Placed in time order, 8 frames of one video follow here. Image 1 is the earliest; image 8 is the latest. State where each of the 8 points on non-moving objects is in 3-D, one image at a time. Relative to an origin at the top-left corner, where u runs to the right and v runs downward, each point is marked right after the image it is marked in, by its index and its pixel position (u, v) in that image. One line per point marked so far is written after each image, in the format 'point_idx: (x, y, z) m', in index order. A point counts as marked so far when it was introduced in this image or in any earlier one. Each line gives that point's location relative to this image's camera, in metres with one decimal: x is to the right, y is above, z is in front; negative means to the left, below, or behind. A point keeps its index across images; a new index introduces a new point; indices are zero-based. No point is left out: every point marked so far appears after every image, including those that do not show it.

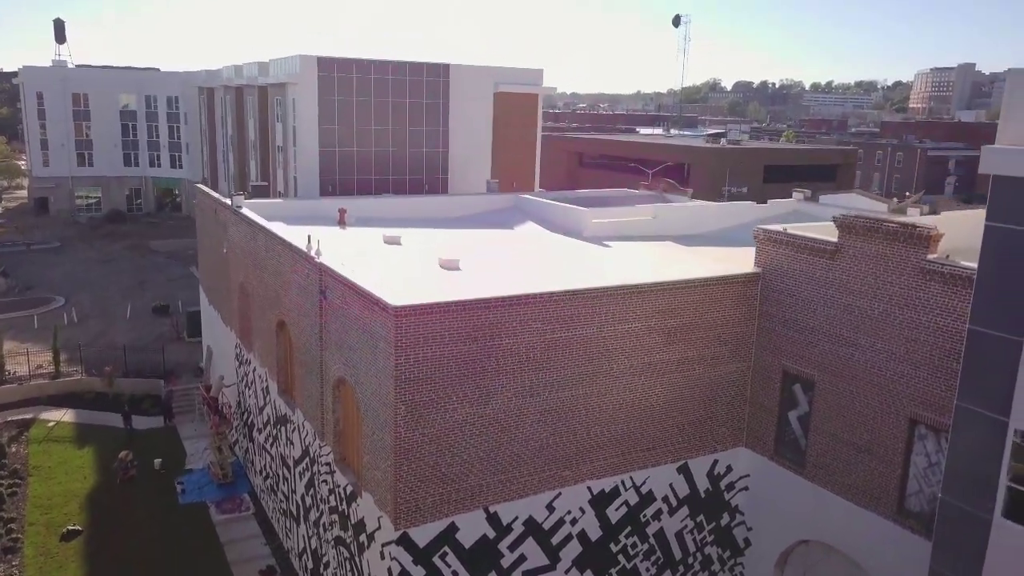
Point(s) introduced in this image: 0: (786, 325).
0: (+4.9, -0.7, +14.8) m
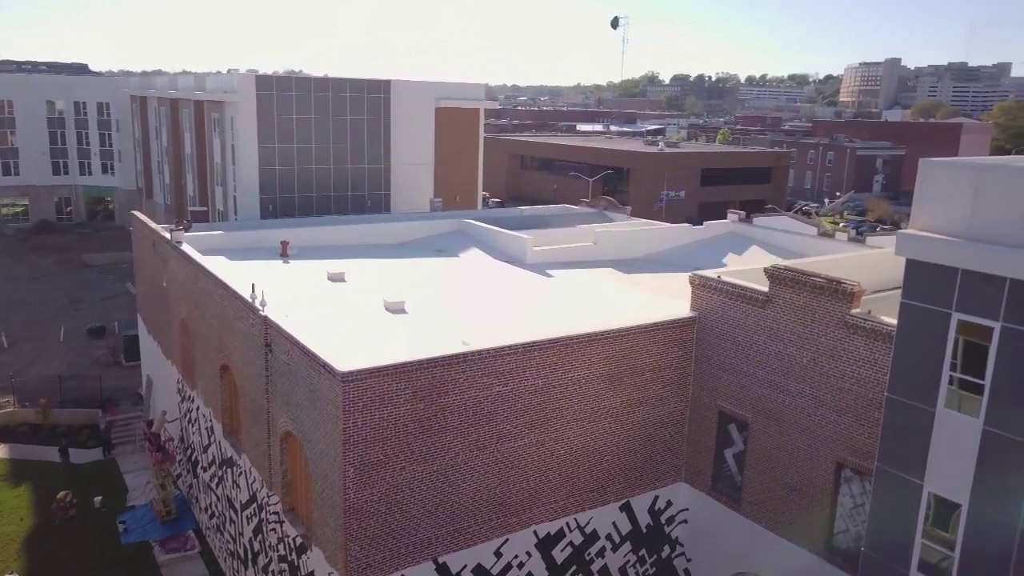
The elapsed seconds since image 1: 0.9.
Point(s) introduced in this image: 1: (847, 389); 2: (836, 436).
0: (+3.9, -1.5, +15.4) m
1: (+5.4, -1.6, +13.2) m
2: (+5.3, -2.4, +13.5) m
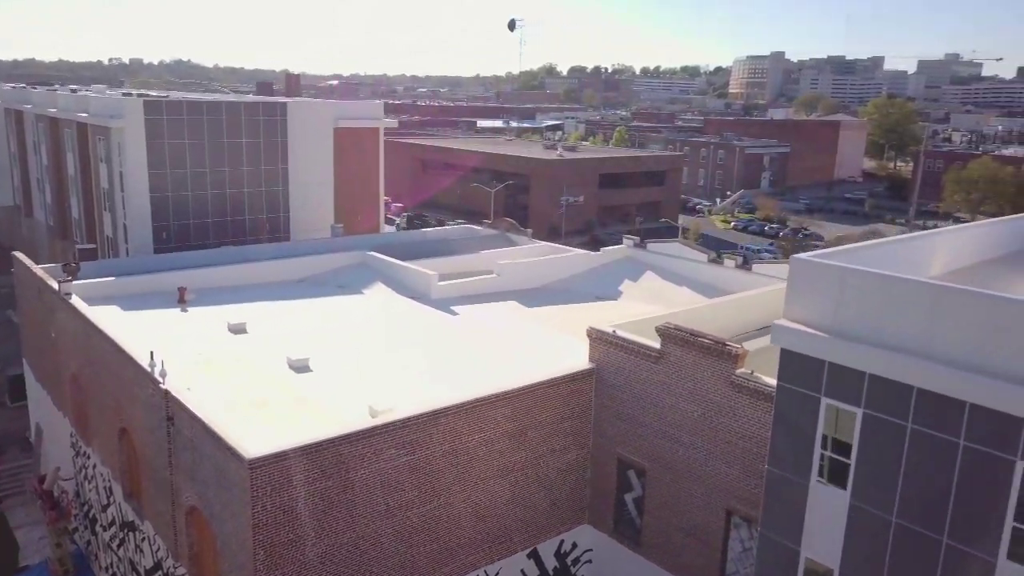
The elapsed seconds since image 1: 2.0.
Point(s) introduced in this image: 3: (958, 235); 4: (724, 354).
0: (+2.1, -2.6, +16.2) m
1: (+3.8, -2.7, +14.1) m
2: (+3.8, -3.5, +14.4) m
3: (+7.3, +0.8, +13.6) m
4: (+3.6, -1.1, +14.0) m
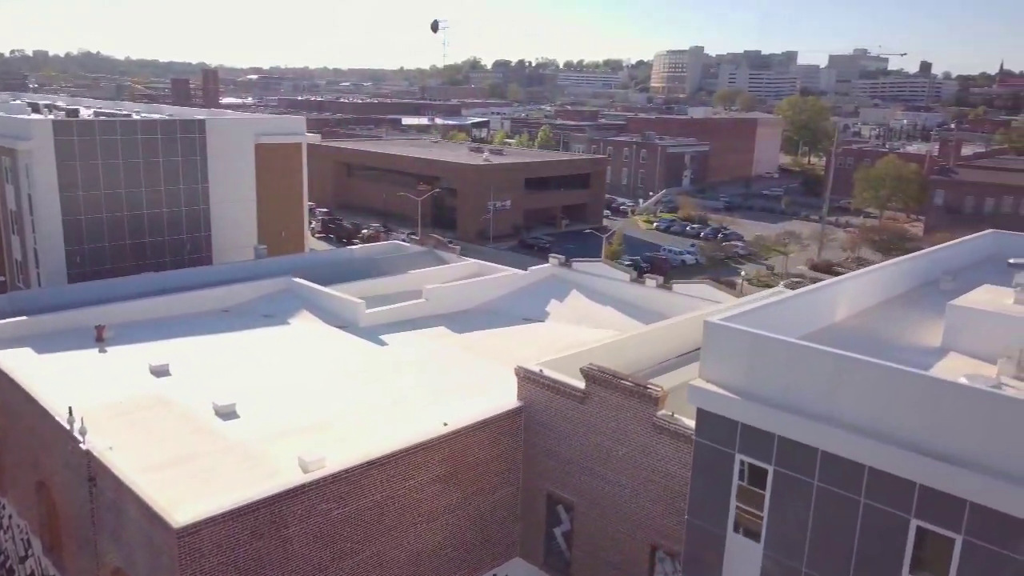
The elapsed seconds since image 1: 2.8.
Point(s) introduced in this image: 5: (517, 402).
0: (+0.7, -3.4, +16.6) m
1: (+2.6, -3.4, +14.7) m
2: (+2.5, -4.3, +15.0) m
3: (+6.1, +0.1, +14.4) m
4: (+2.4, -1.9, +14.6) m
5: (+0.1, -2.4, +17.0) m
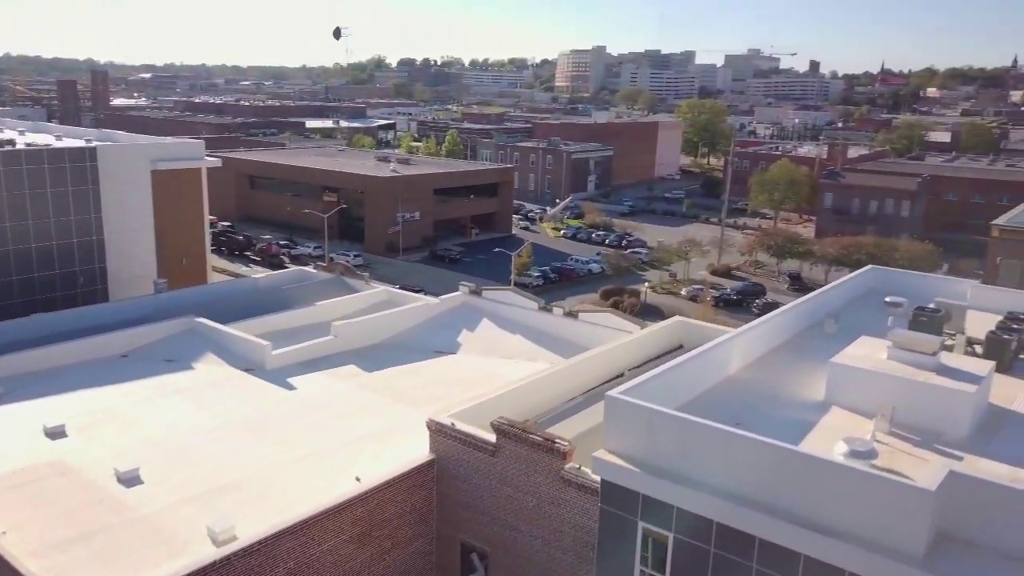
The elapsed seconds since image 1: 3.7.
0: (-1.1, -4.5, +16.9) m
1: (+1.0, -4.5, +15.2) m
2: (+0.9, -5.3, +15.5) m
3: (+4.4, -0.9, +15.2) m
4: (+0.8, -3.0, +15.0) m
5: (-1.7, -3.5, +17.2) m
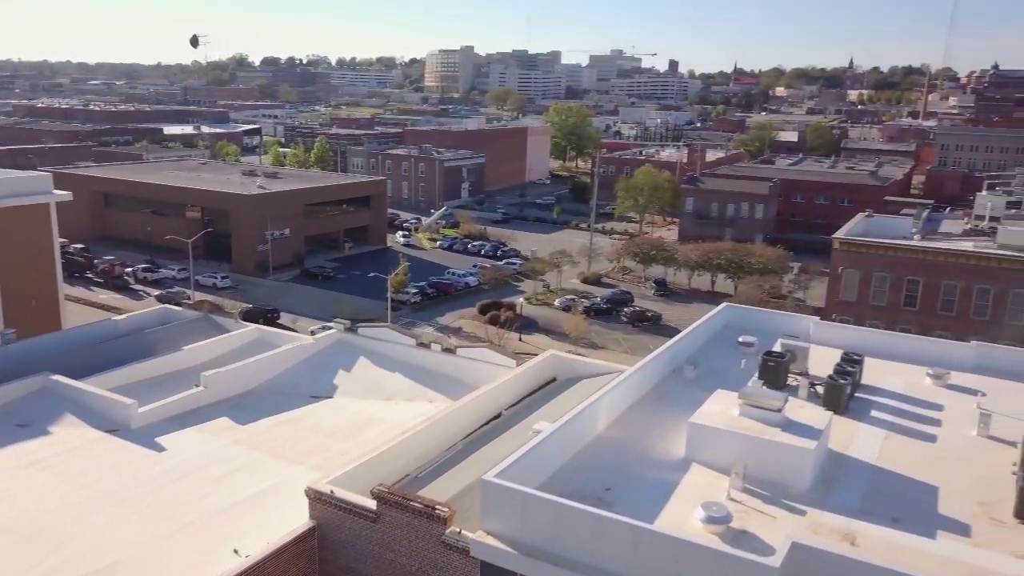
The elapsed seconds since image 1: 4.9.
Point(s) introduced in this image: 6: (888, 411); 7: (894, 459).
0: (-3.5, -5.8, +16.9) m
1: (-1.2, -5.8, +15.5) m
2: (-1.3, -6.6, +15.8) m
3: (+2.0, -2.0, +16.1) m
4: (-1.5, -4.3, +15.3) m
5: (-4.2, -4.9, +17.1) m
6: (+7.6, -2.5, +16.6) m
7: (+6.8, -3.0, +14.5) m
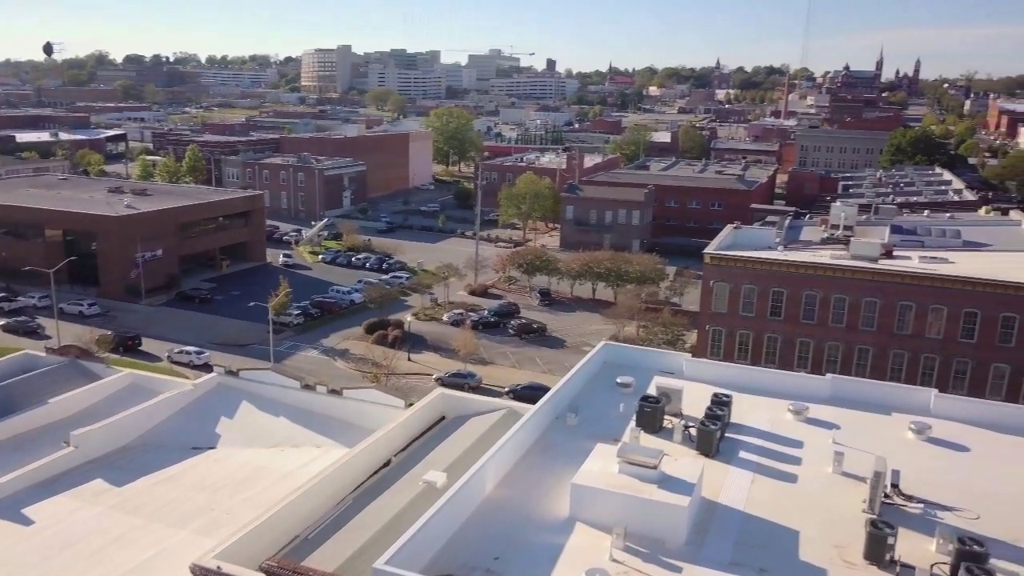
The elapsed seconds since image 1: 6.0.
0: (-5.6, -7.3, +16.6) m
1: (-3.2, -7.1, +15.6) m
2: (-3.3, -7.9, +15.8) m
3: (-0.2, -3.3, +16.5) m
4: (-3.5, -5.6, +15.3) m
5: (-6.4, -6.3, +16.7) m
6: (+5.3, -3.6, +17.9) m
7: (+4.7, -4.1, +15.6) m
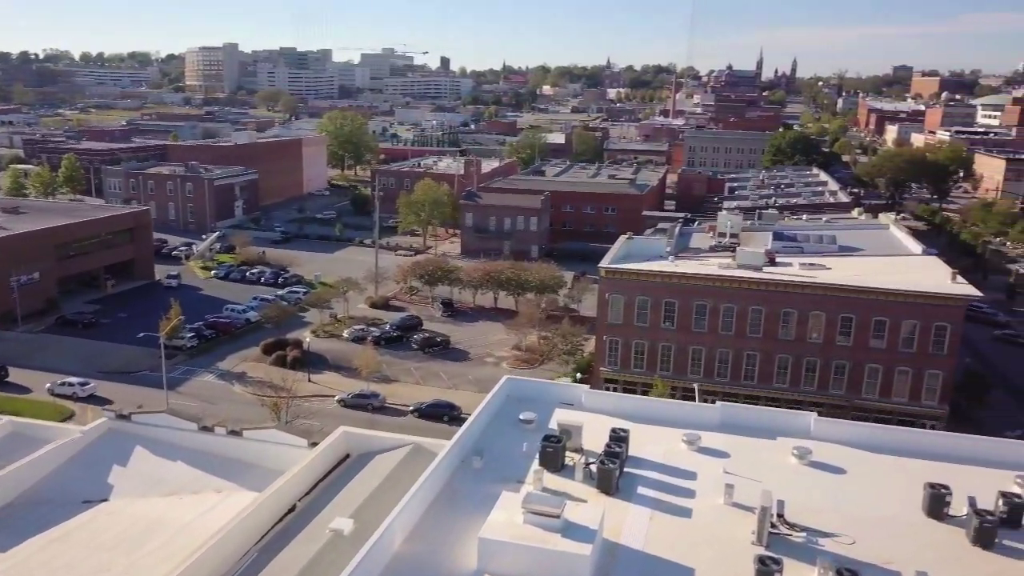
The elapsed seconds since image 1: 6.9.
0: (-7.4, -8.5, +16.1) m
1: (-4.8, -8.3, +15.4) m
2: (-4.9, -9.2, +15.7) m
3: (-2.1, -4.4, +16.7) m
4: (-5.1, -6.9, +15.2) m
5: (-8.2, -7.6, +16.2) m
6: (+3.2, -4.5, +18.7) m
7: (+2.9, -5.1, +16.4) m
